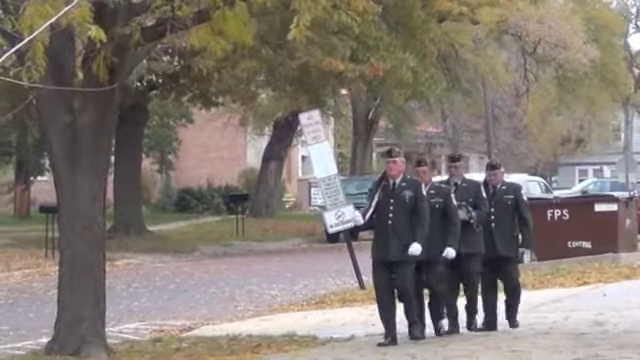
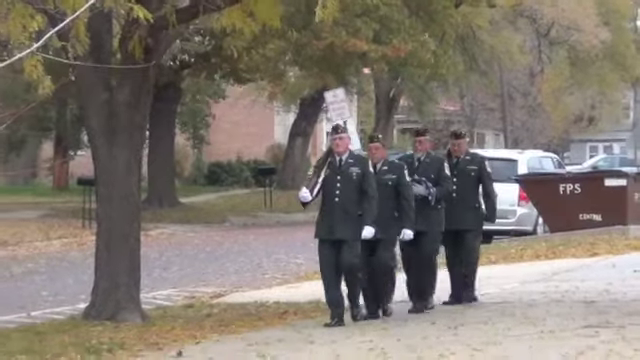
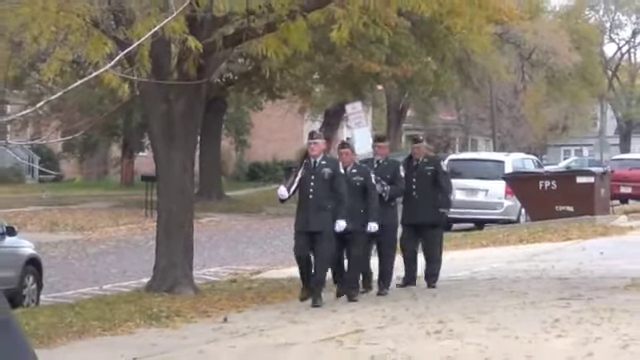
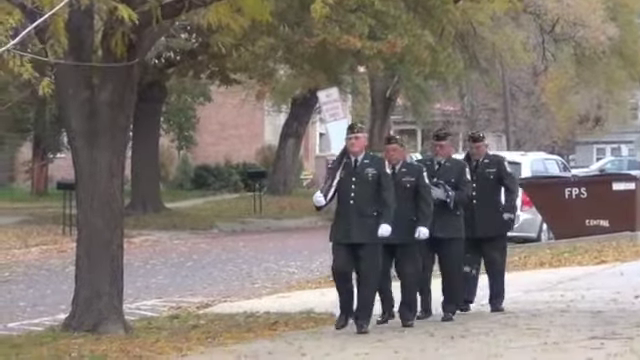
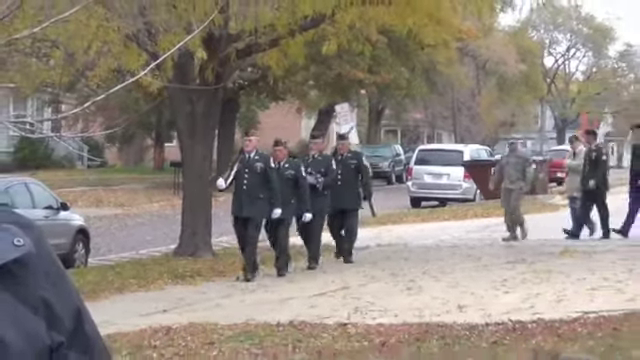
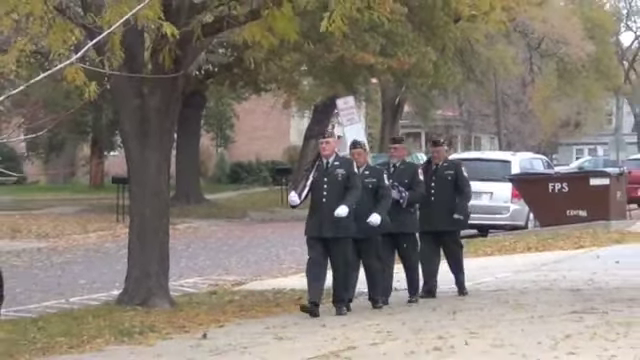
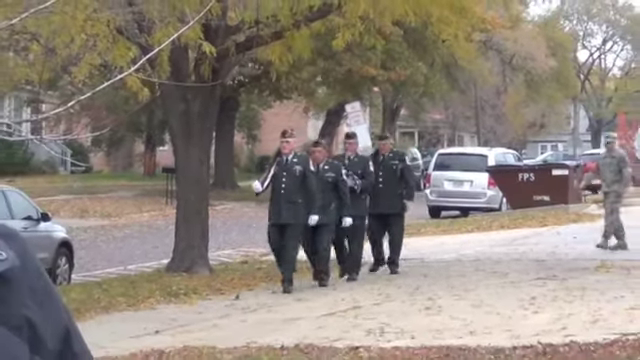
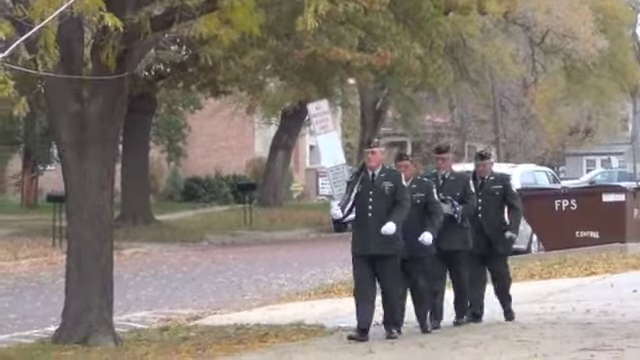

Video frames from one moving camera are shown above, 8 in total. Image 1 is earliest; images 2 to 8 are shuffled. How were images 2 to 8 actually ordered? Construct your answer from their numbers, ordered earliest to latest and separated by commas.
8, 4, 2, 6, 3, 7, 5
